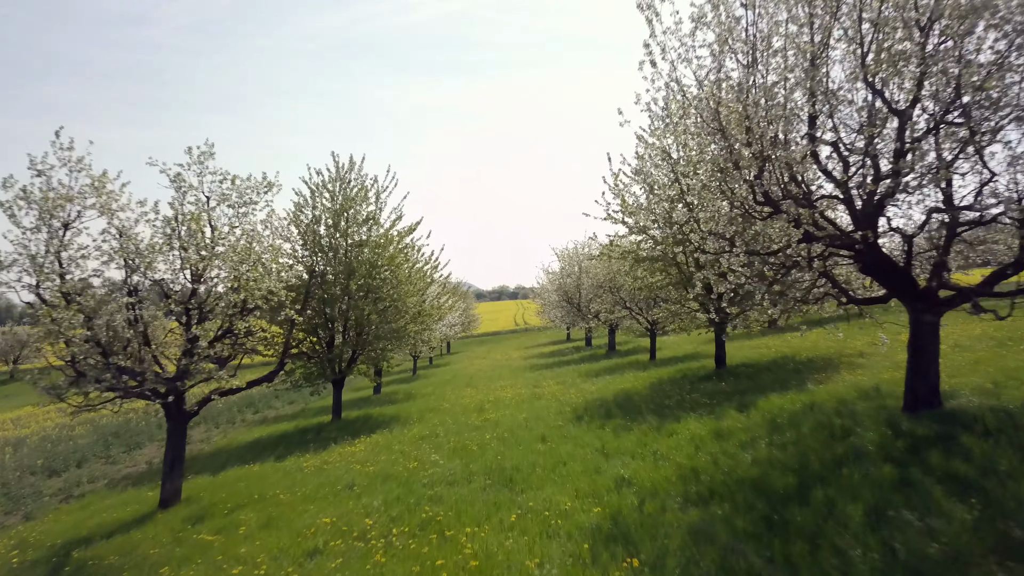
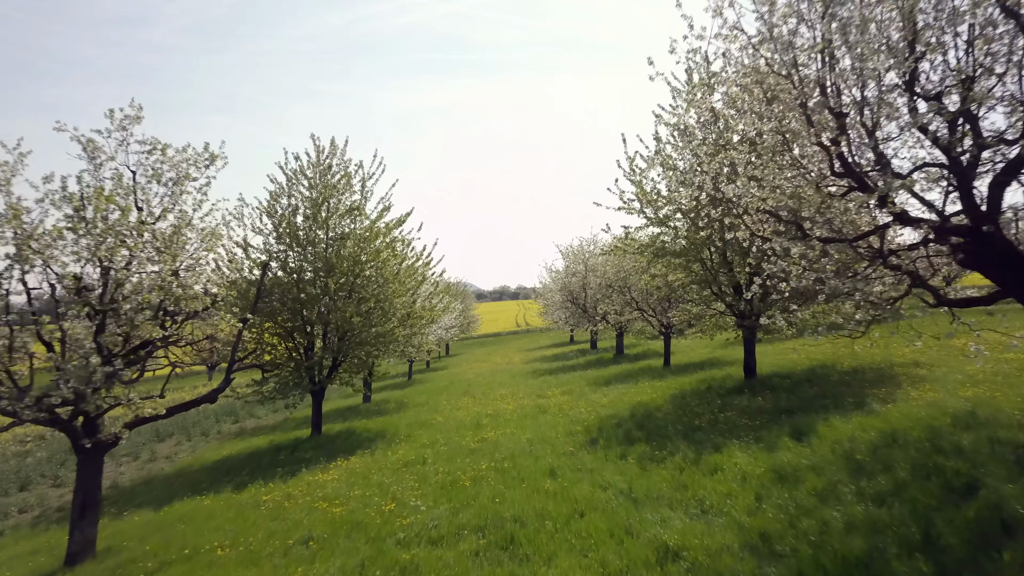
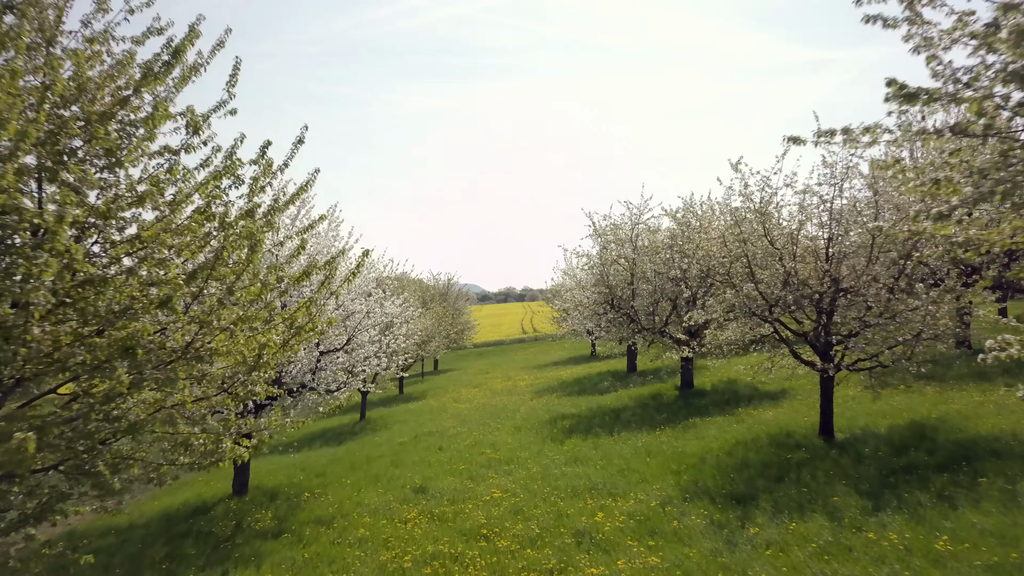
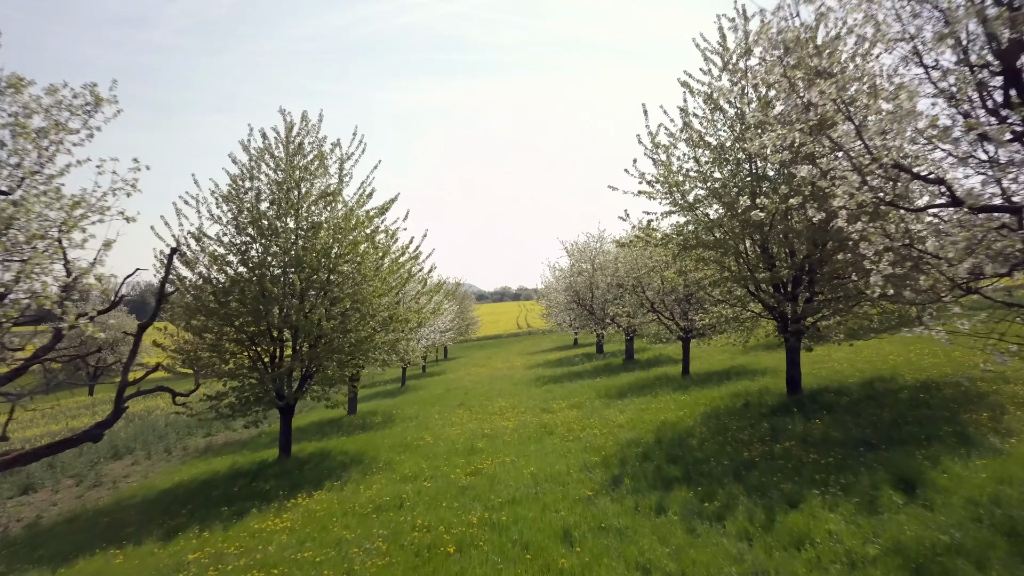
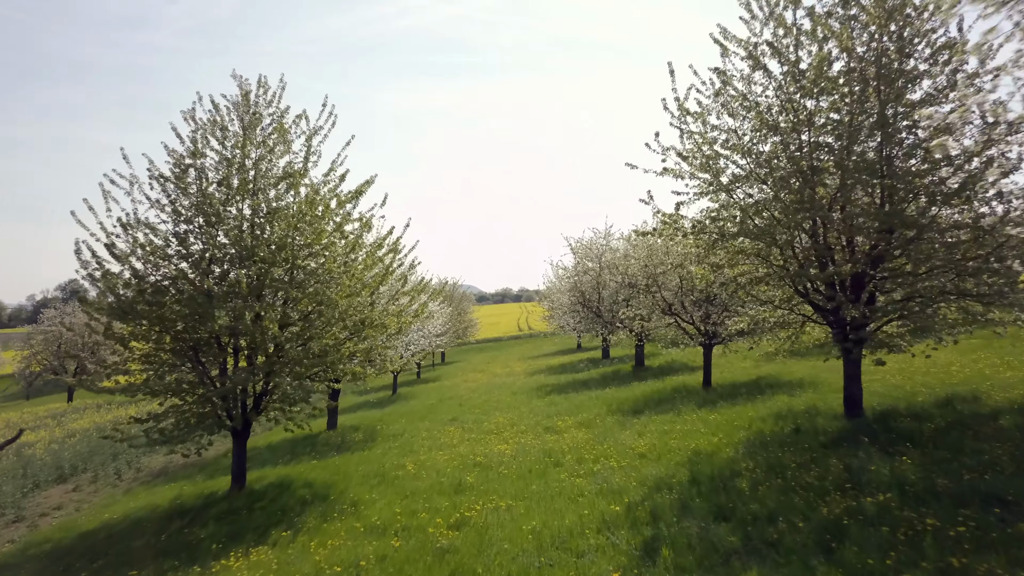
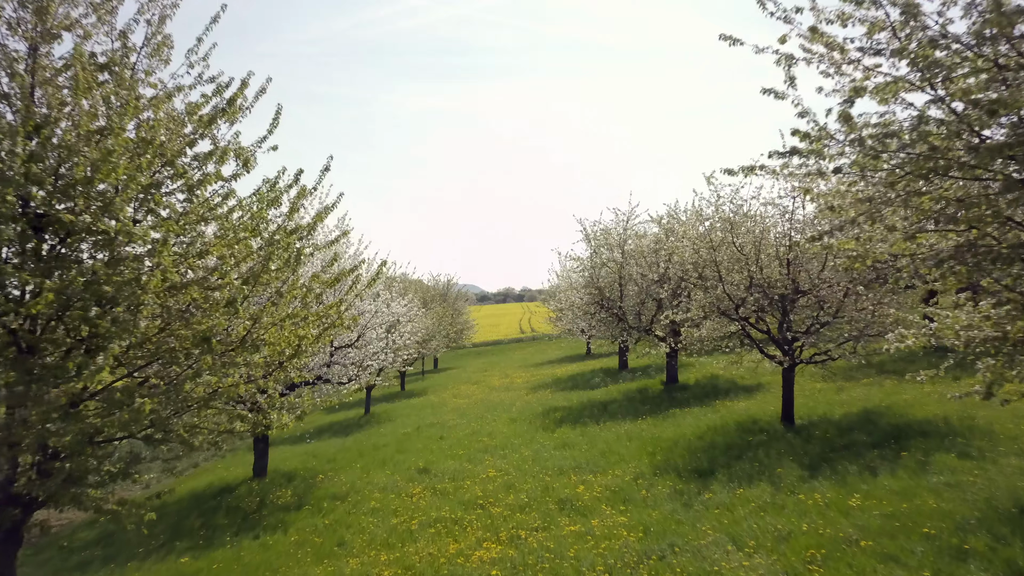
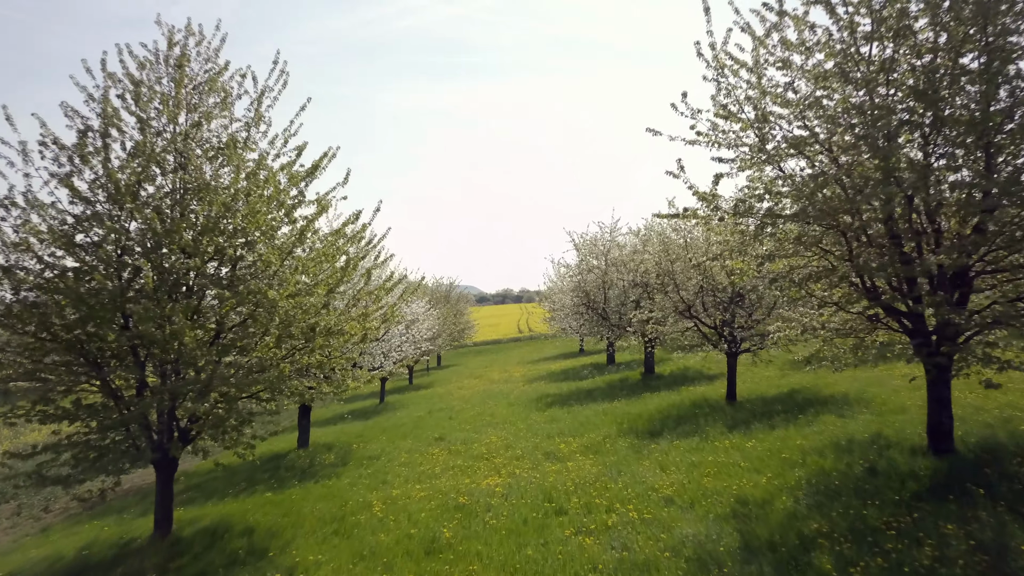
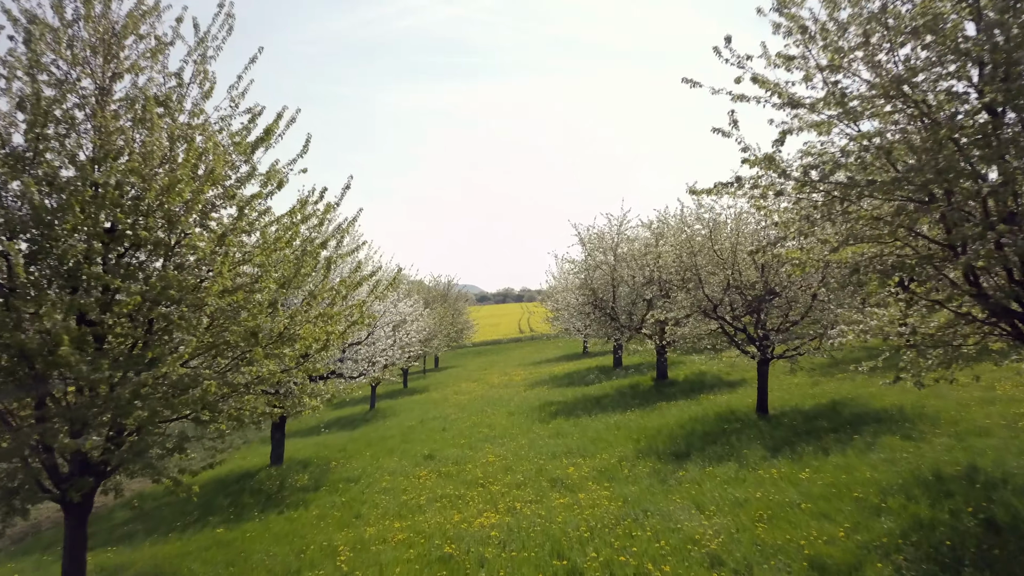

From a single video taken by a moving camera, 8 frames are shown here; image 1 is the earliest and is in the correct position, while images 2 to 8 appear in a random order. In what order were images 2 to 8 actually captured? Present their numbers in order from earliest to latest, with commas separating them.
2, 4, 5, 7, 8, 6, 3
